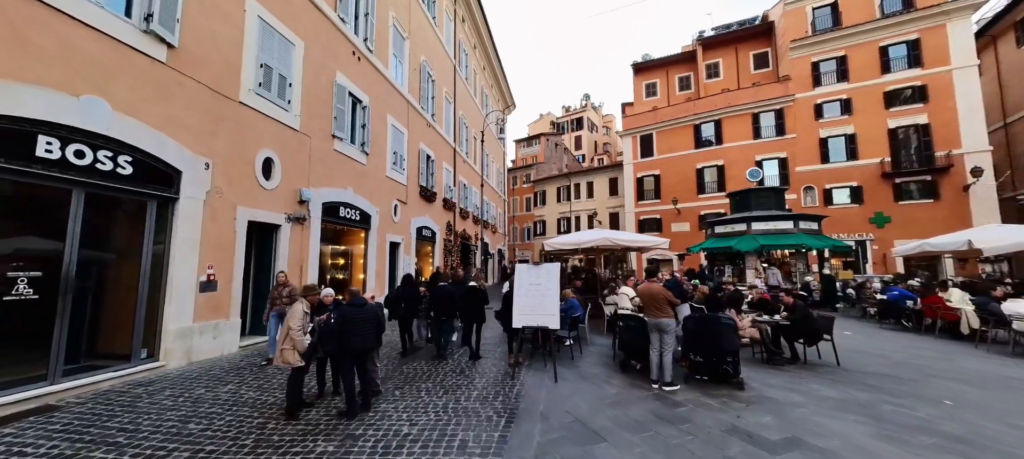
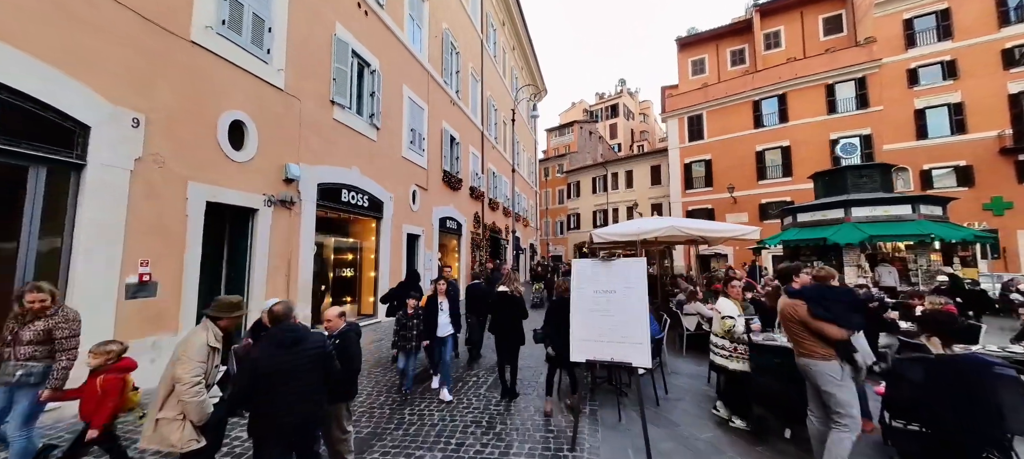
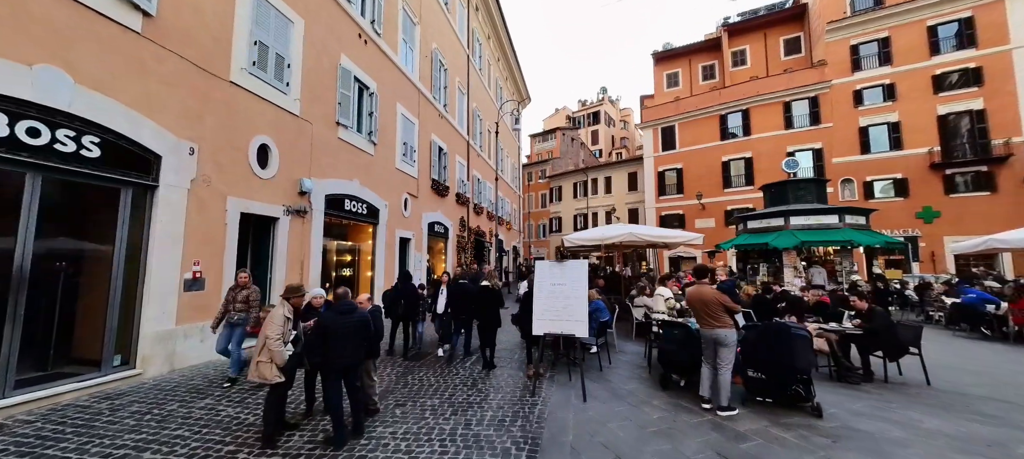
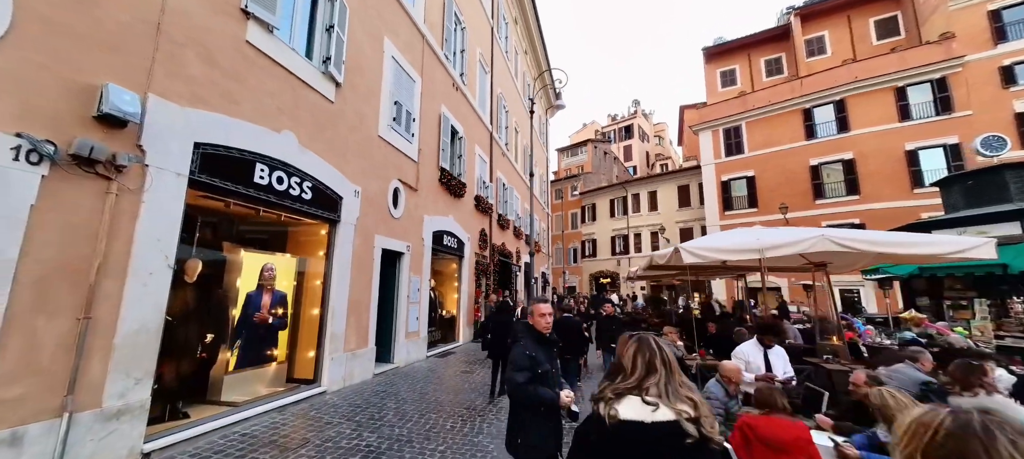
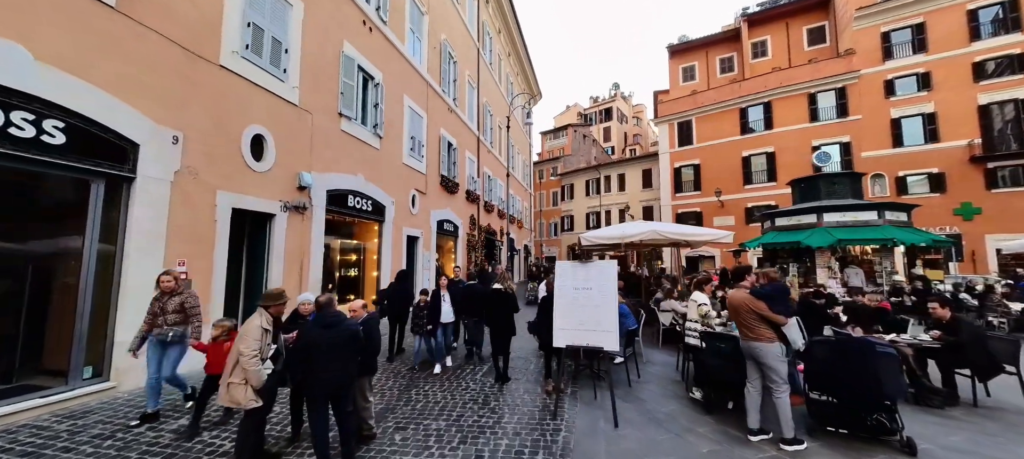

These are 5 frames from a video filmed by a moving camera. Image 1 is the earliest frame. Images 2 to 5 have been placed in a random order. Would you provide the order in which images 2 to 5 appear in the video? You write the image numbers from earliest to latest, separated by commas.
3, 5, 2, 4
